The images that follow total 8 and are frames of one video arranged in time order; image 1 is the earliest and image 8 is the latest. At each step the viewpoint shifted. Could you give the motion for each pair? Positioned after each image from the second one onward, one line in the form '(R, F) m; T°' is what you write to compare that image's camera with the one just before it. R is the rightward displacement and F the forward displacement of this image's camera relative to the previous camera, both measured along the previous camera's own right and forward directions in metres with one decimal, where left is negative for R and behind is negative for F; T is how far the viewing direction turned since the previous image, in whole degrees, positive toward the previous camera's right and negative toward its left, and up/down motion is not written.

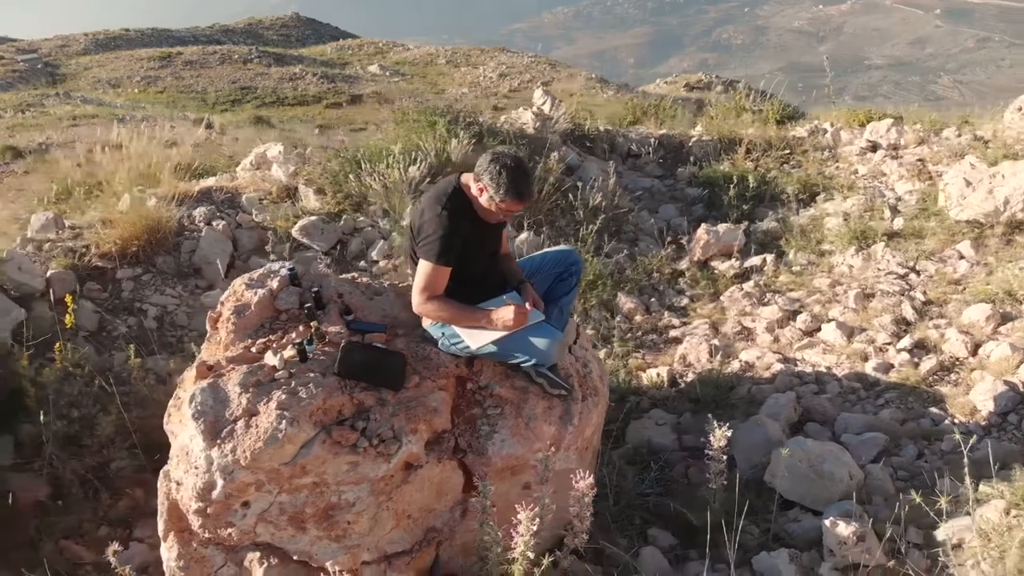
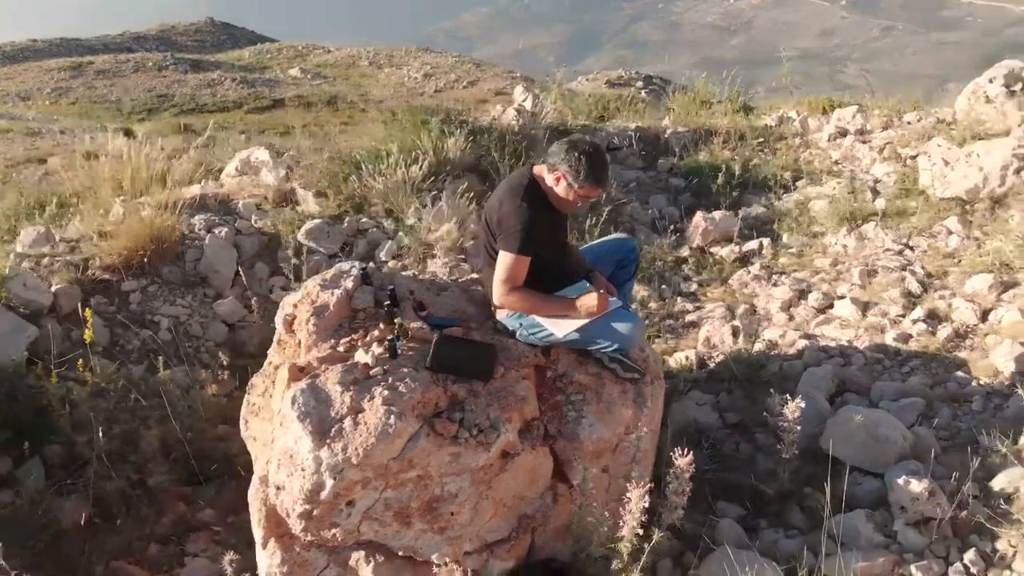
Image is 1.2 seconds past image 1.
(-0.5, 0.0) m; +5°
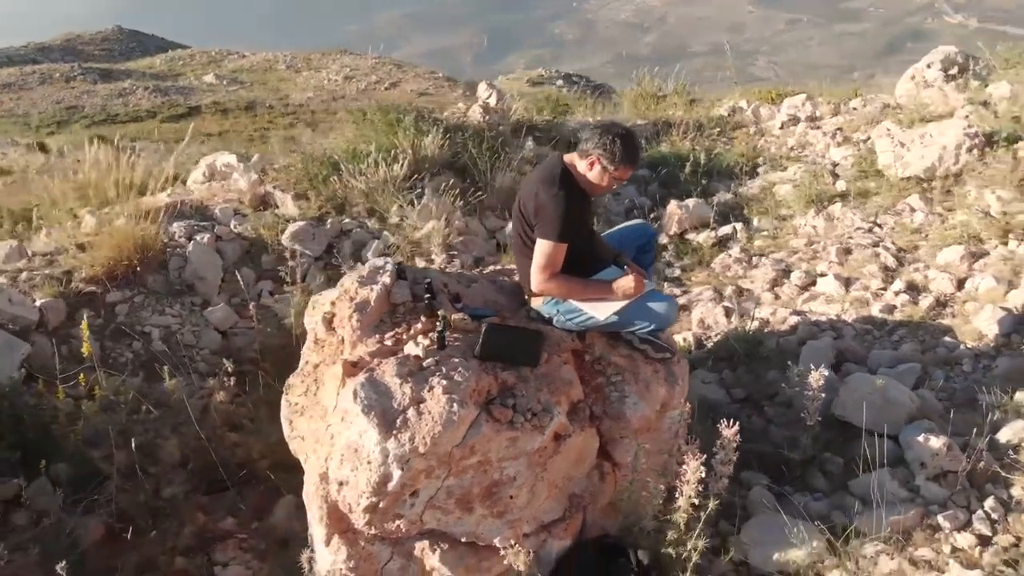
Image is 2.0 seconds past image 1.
(-0.4, 0.0) m; +5°
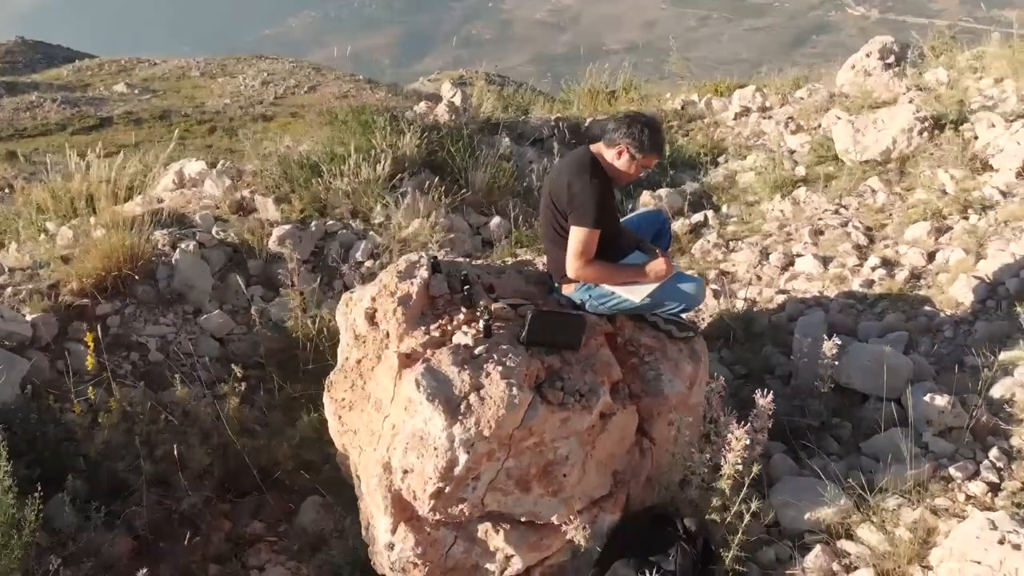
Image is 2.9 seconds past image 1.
(-0.4, -0.1) m; +5°
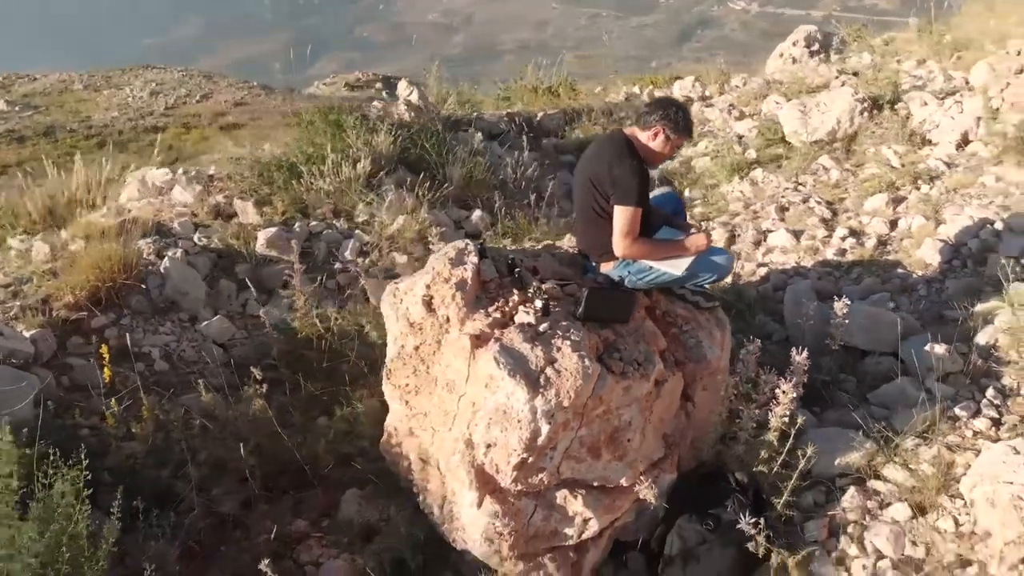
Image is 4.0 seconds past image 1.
(-0.5, -0.1) m; +7°
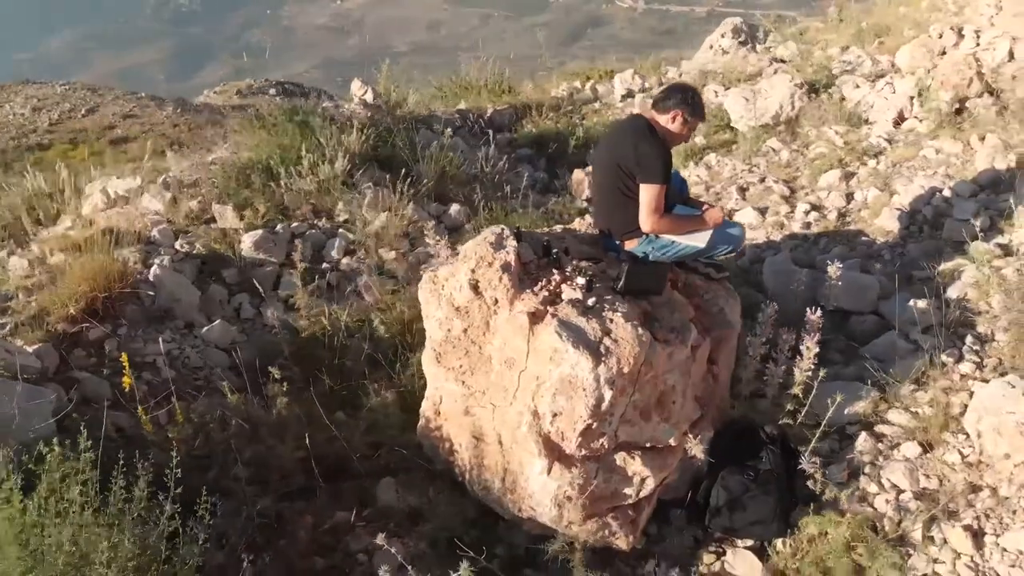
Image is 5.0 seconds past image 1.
(-0.5, -0.1) m; +7°
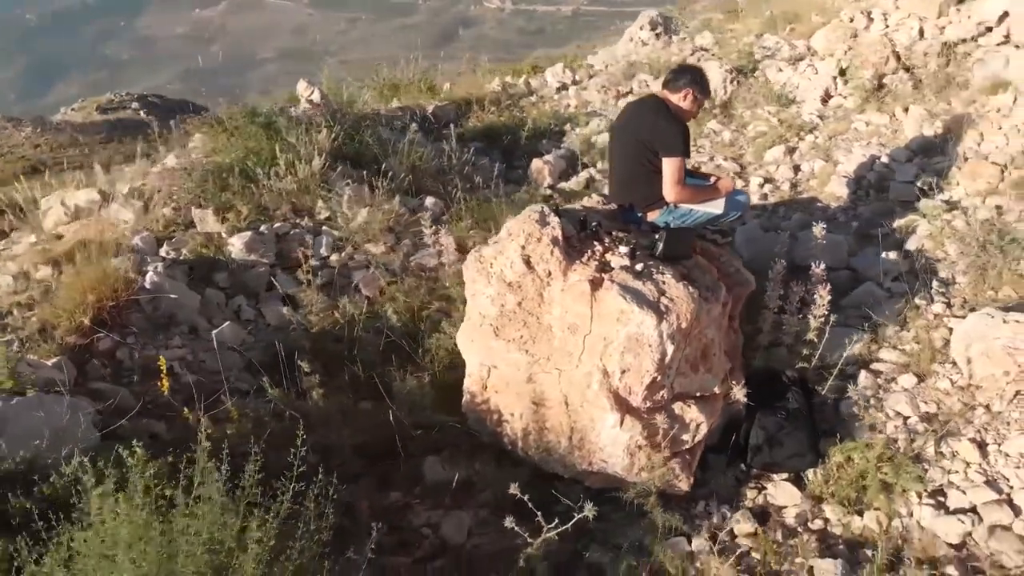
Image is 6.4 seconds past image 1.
(-0.7, -0.2) m; +8°
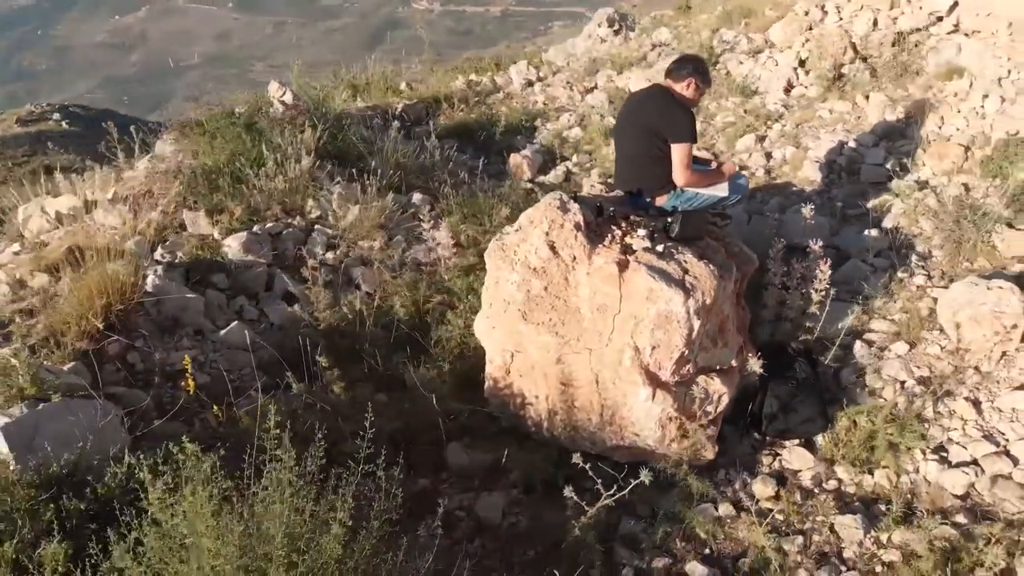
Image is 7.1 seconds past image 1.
(-0.4, -0.1) m; +4°
